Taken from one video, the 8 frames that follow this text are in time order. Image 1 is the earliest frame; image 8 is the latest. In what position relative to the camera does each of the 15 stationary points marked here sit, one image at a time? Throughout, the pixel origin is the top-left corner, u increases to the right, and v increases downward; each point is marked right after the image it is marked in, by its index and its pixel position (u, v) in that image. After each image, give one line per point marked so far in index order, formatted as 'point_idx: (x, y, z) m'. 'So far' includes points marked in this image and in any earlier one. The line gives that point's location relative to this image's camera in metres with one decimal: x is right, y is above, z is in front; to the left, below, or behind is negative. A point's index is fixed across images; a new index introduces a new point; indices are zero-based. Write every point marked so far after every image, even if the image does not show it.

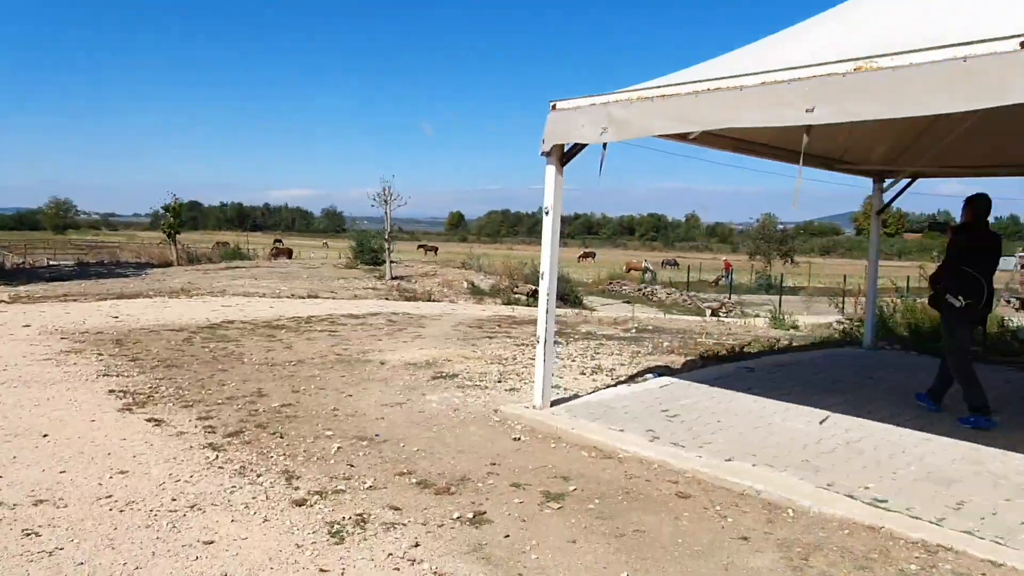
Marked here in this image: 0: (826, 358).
0: (+3.7, -0.8, +8.6) m
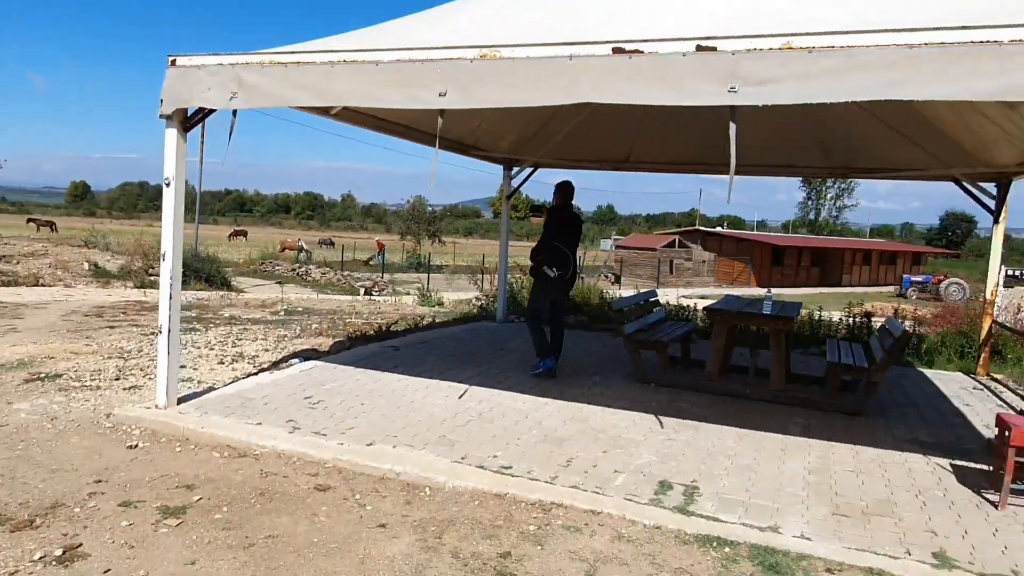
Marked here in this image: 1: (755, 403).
0: (-0.6, -0.6, +9.2) m
1: (+2.0, -1.0, +6.2) m
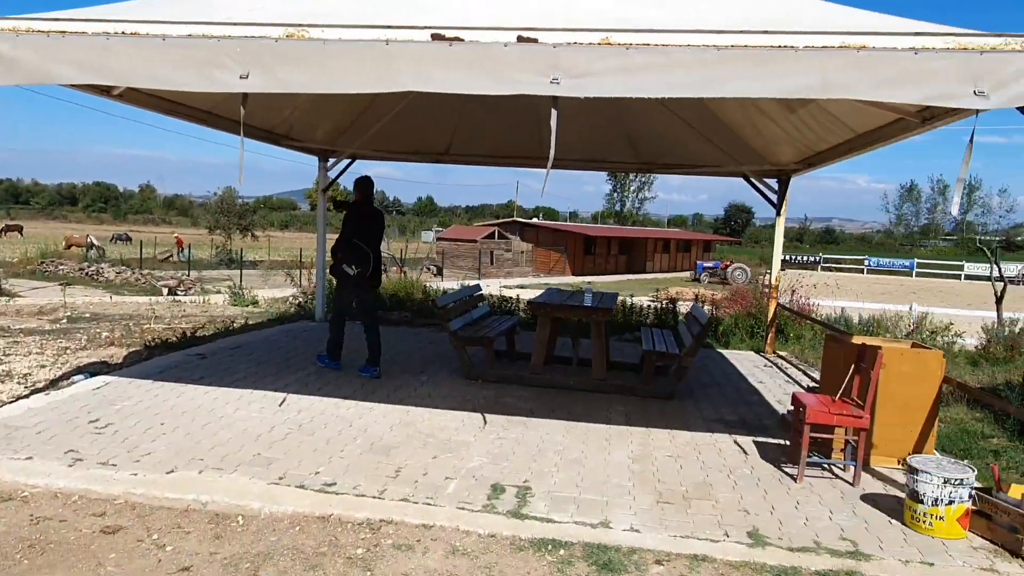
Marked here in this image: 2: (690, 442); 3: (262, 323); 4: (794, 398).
0: (-2.7, -0.6, +8.6) m
1: (+0.6, -0.9, +6.4) m
2: (+1.2, -1.1, +5.1) m
3: (-3.3, -0.5, +9.7) m
4: (+1.8, -0.7, +4.7) m
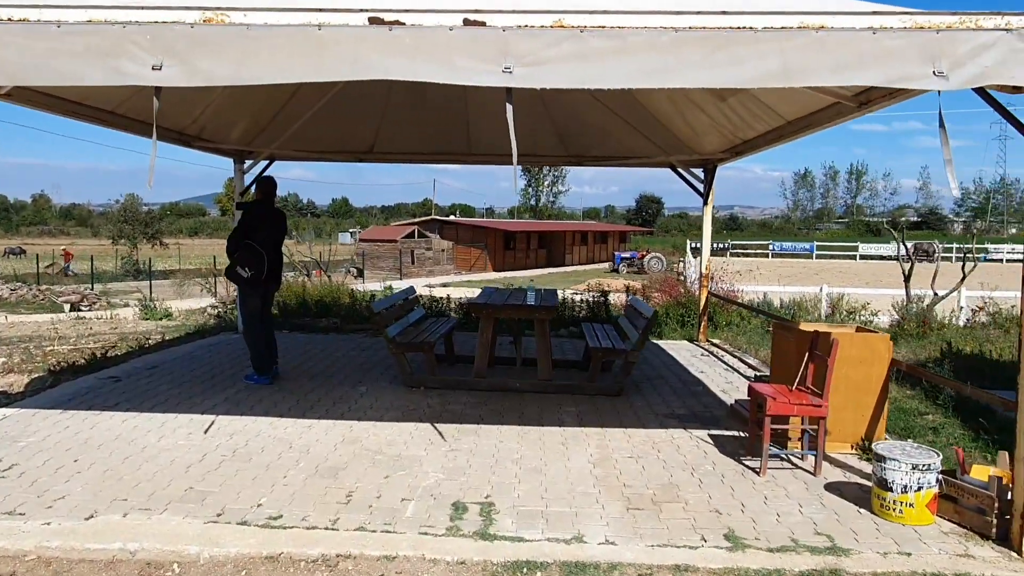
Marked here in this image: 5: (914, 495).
0: (-3.4, -0.7, +8.0) m
1: (+0.1, -0.9, +6.2) m
2: (+0.9, -1.0, +5.0) m
3: (-4.1, -0.6, +9.0) m
4: (+1.5, -0.6, +4.6) m
5: (+2.0, -1.0, +3.6) m
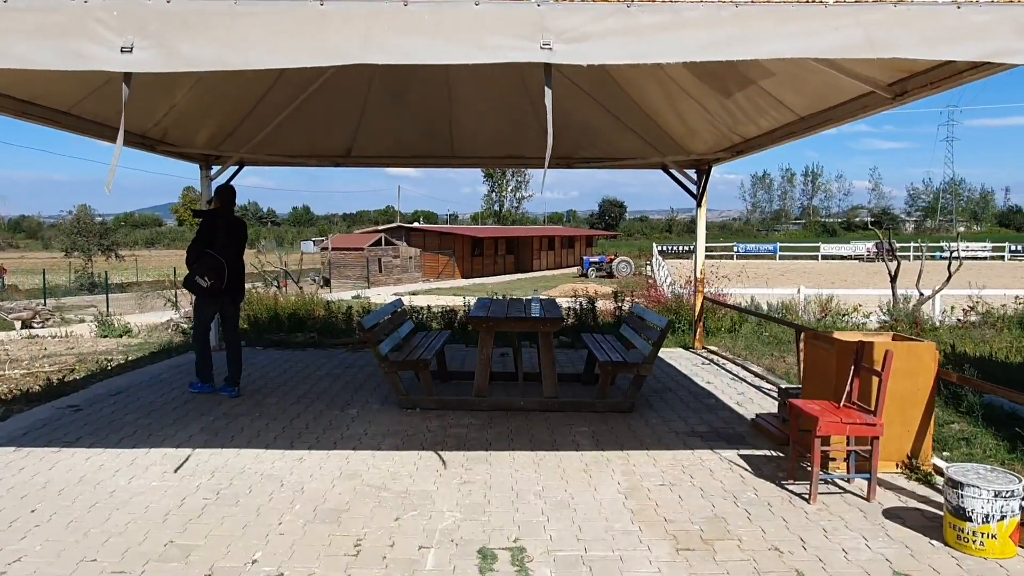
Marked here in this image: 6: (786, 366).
0: (-3.5, -0.9, +7.4) m
1: (+0.1, -1.0, +5.7) m
2: (+1.0, -1.1, +4.5) m
3: (-4.2, -0.8, +8.4) m
4: (+1.6, -0.7, +4.2) m
5: (+2.1, -1.0, +3.2) m
6: (+3.0, -0.9, +7.9) m
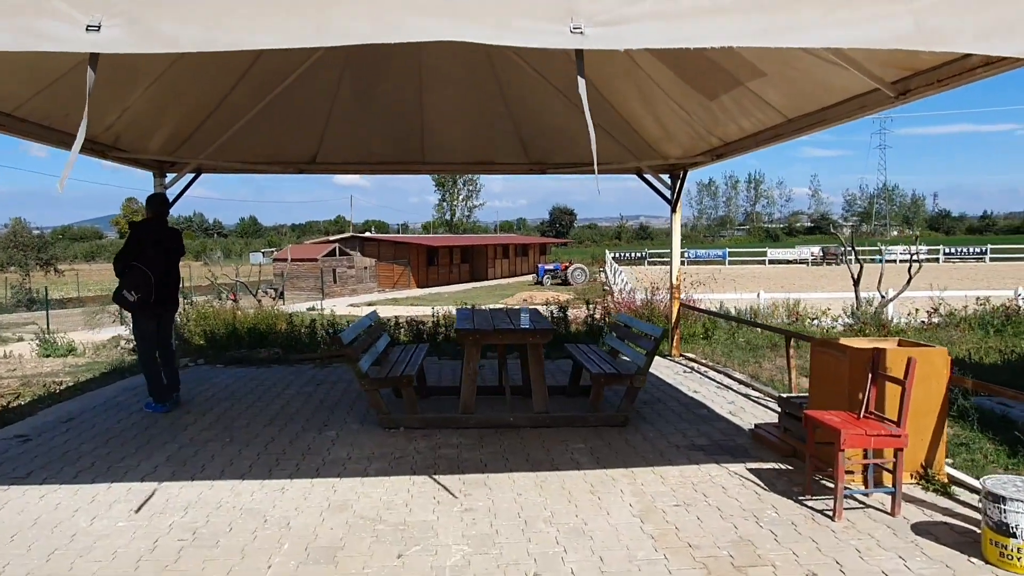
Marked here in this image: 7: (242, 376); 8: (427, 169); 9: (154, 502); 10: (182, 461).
0: (-3.7, -1.0, +6.9) m
1: (+0.1, -1.1, +5.4) m
2: (+1.0, -1.1, +4.3) m
3: (-4.5, -1.0, +7.8) m
4: (+1.6, -0.7, +4.0) m
5: (+2.2, -1.0, +3.0) m
6: (+2.7, -0.9, +7.8) m
7: (-3.0, -1.0, +8.1) m
8: (-1.1, +1.5, +9.1) m
9: (-2.0, -1.2, +4.0) m
10: (-2.2, -1.1, +4.8) m
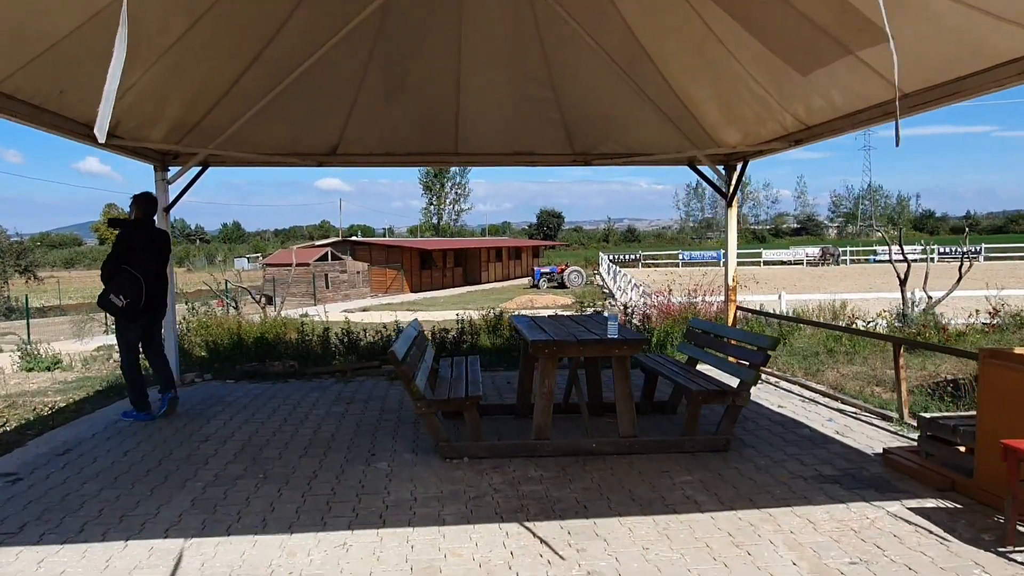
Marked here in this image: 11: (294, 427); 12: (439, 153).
0: (-3.1, -1.1, +6.0) m
1: (+0.6, -1.1, +4.6) m
2: (+1.6, -1.1, +3.5) m
3: (-4.0, -1.1, +6.9) m
4: (+2.2, -0.7, +3.2) m
5: (+2.8, -1.0, +2.2) m
6: (+3.2, -0.9, +7.0) m
7: (-2.5, -1.0, +7.2) m
8: (-0.6, +1.4, +8.3) m
9: (-1.4, -1.2, +3.1) m
10: (-1.6, -1.2, +3.9) m
11: (-1.6, -1.1, +5.6) m
12: (-0.8, +1.5, +8.1) m
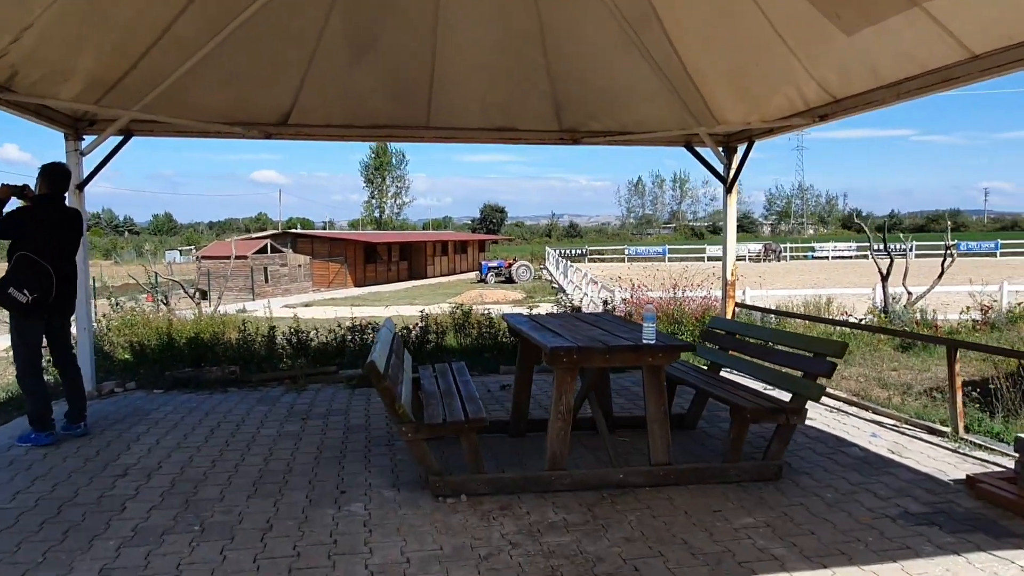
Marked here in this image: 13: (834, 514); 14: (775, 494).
0: (-3.2, -1.0, +4.8) m
1: (+0.7, -1.1, +3.7) m
2: (+1.7, -1.1, +2.7) m
3: (-4.1, -1.0, +5.6) m
4: (+2.3, -0.7, +2.4) m
5: (+3.0, -1.0, +1.5) m
6: (+3.1, -0.9, +6.3) m
7: (-2.6, -1.0, +6.0) m
8: (-0.8, +1.5, +7.2) m
9: (-1.2, -1.2, +2.1) m
10: (-1.5, -1.1, +2.9) m
11: (-1.7, -1.0, +4.5) m
12: (-1.0, +1.6, +7.1) m
13: (+1.5, -1.1, +3.4) m
14: (+1.4, -1.1, +3.7) m
